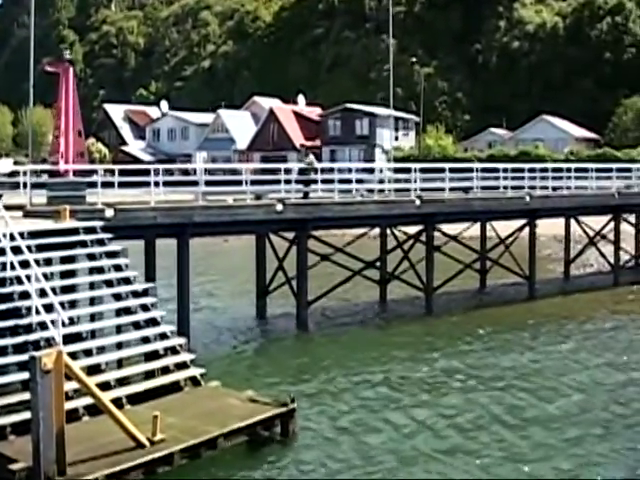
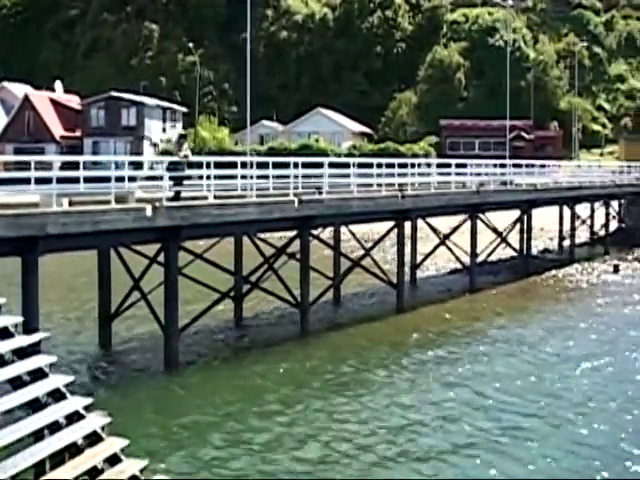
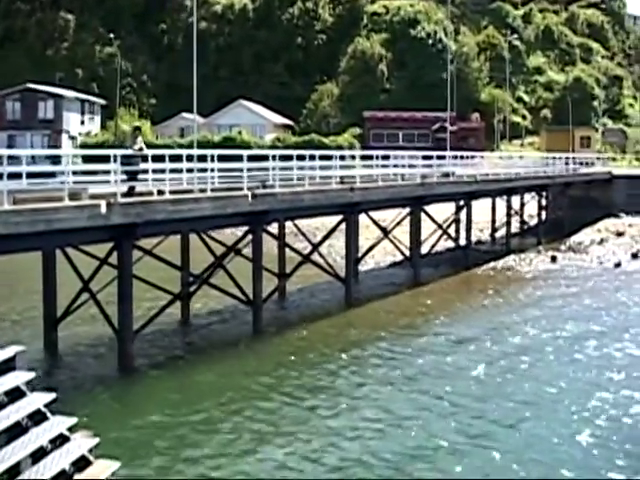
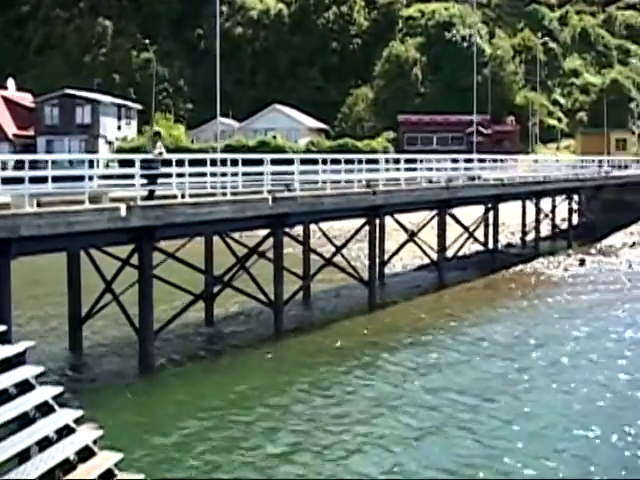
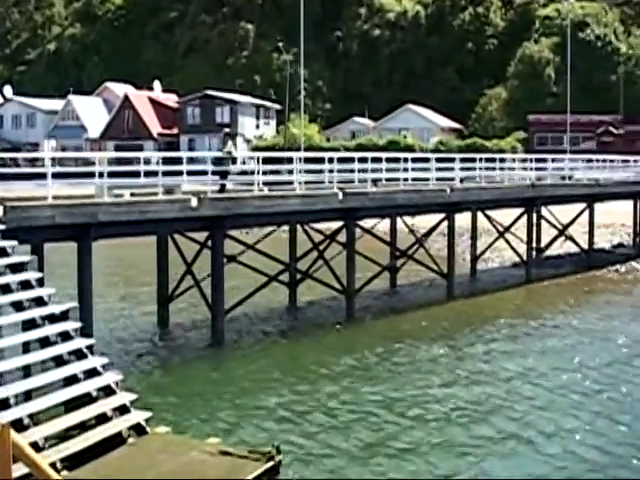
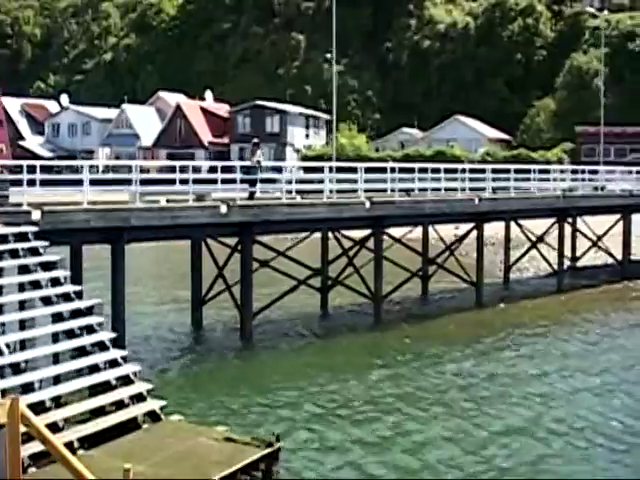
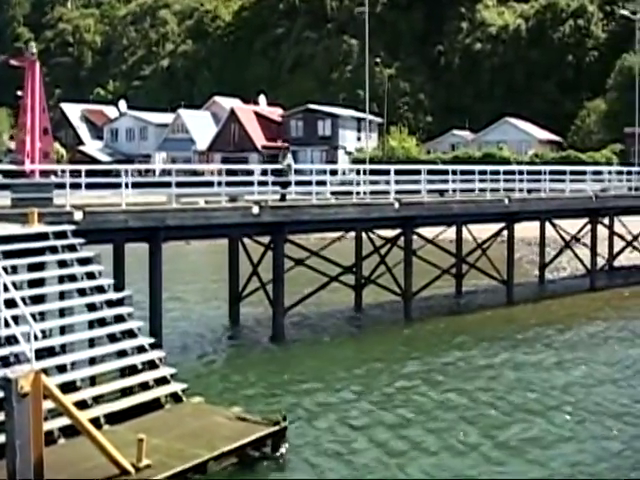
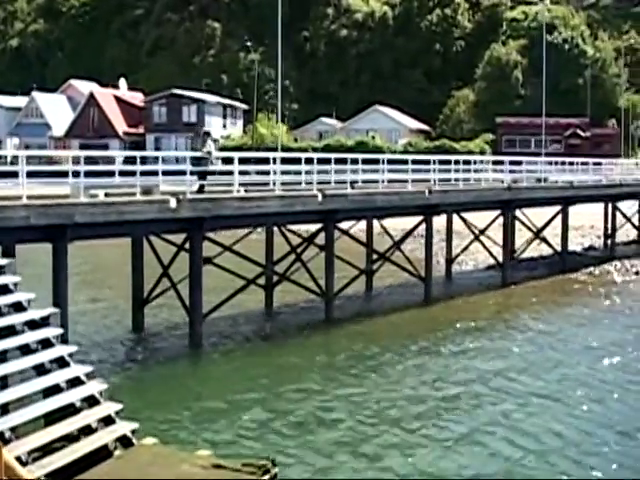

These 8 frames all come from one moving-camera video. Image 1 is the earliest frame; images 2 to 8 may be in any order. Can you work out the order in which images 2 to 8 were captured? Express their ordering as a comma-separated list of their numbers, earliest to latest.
7, 6, 5, 8, 2, 4, 3
